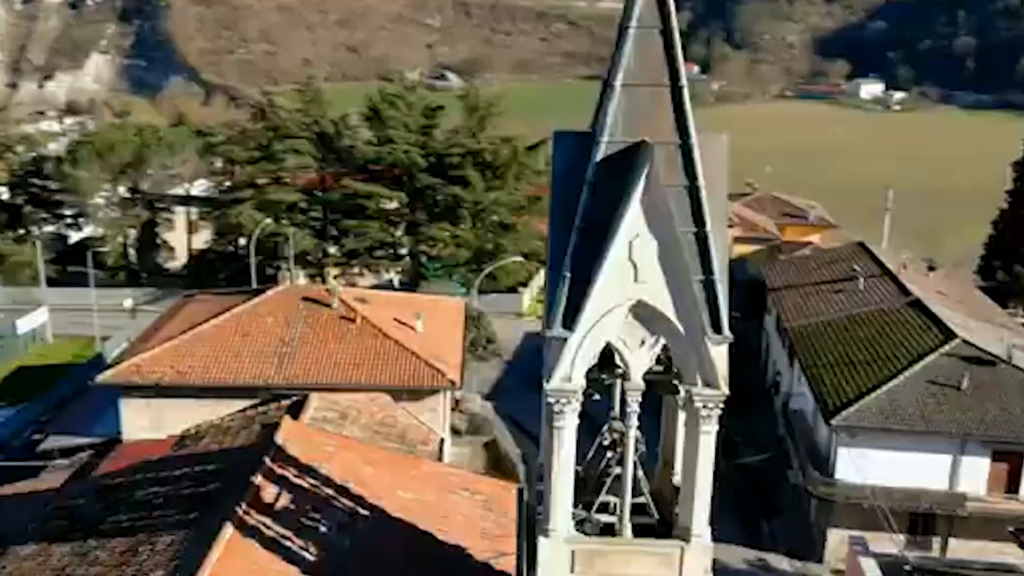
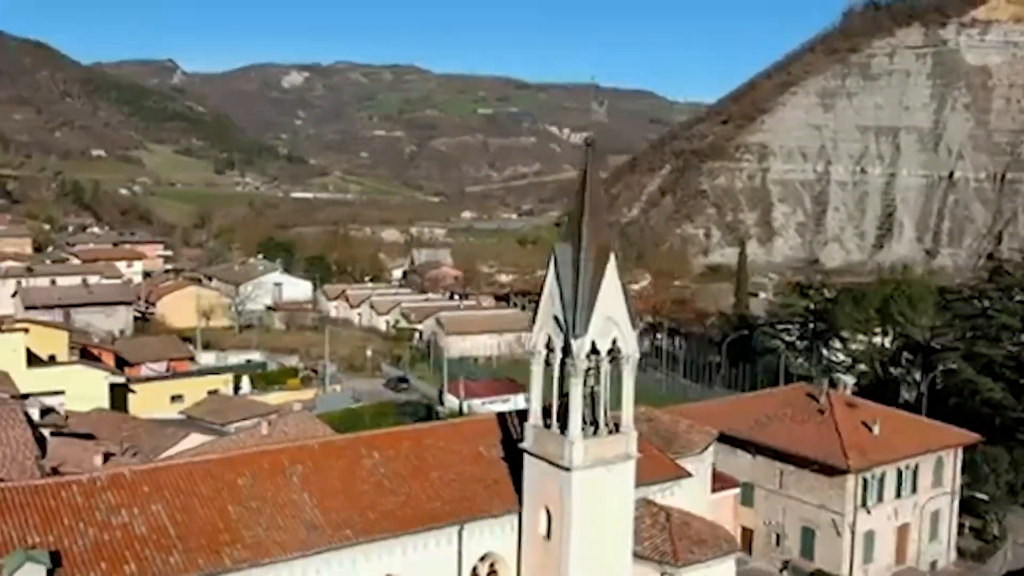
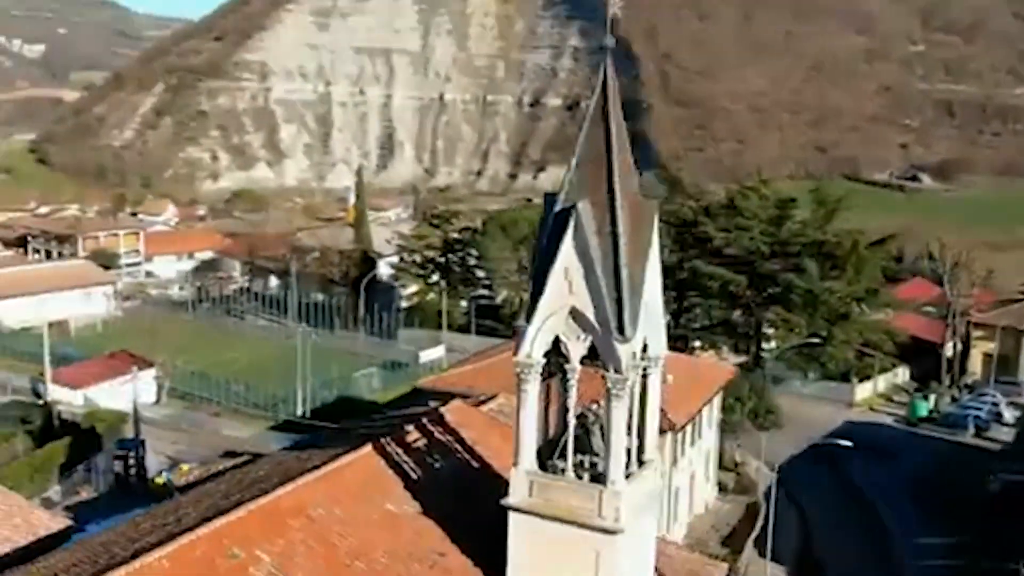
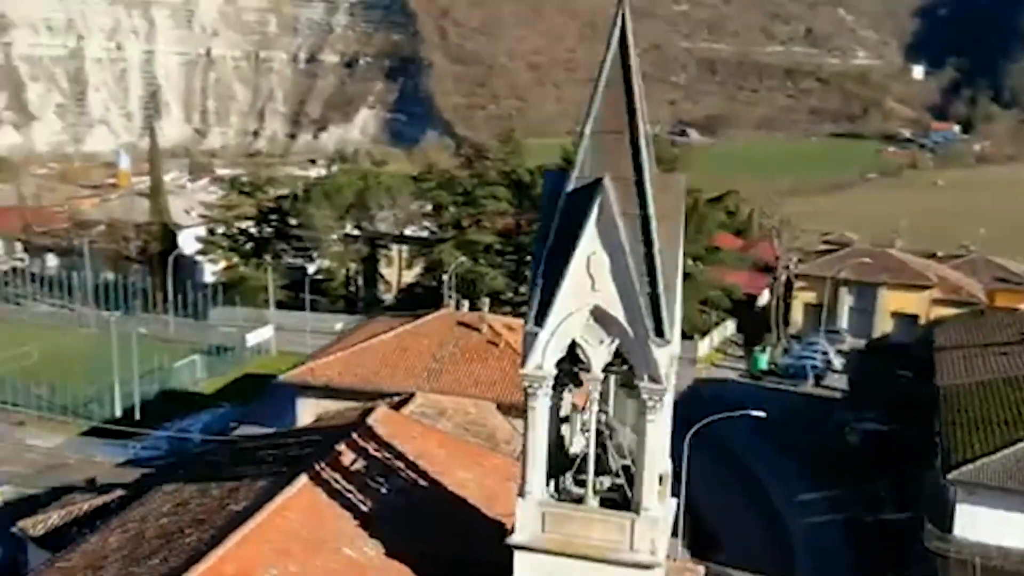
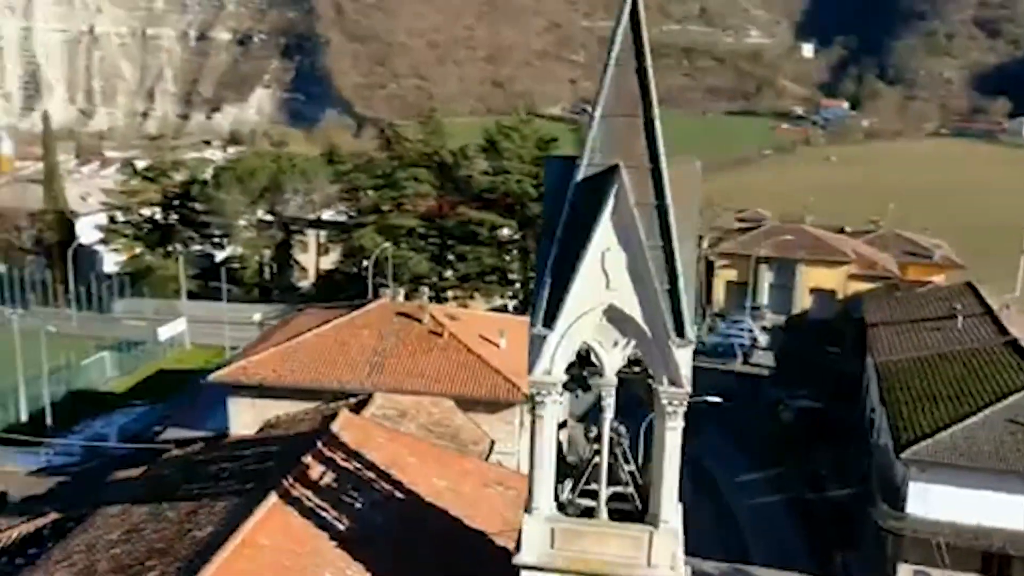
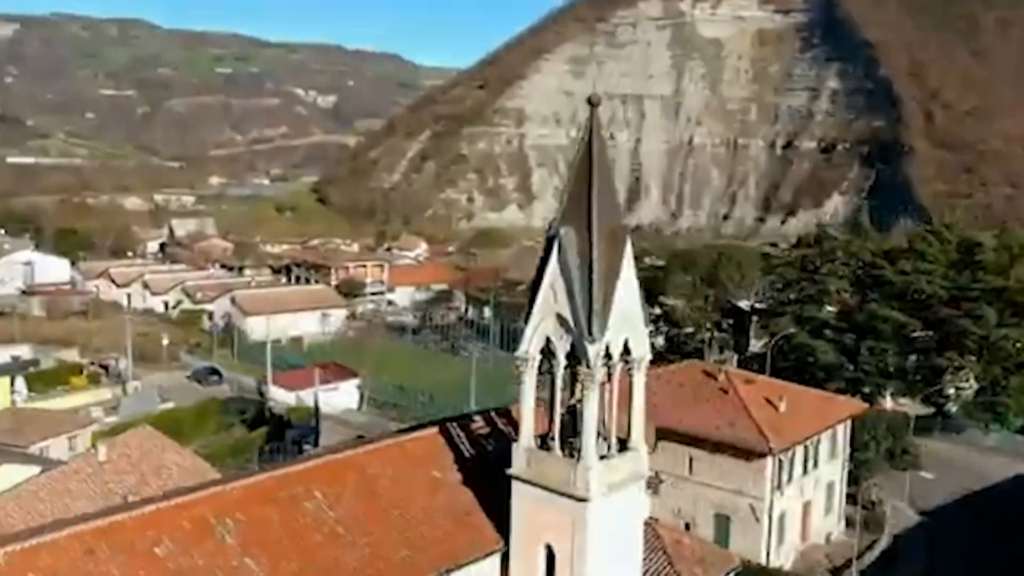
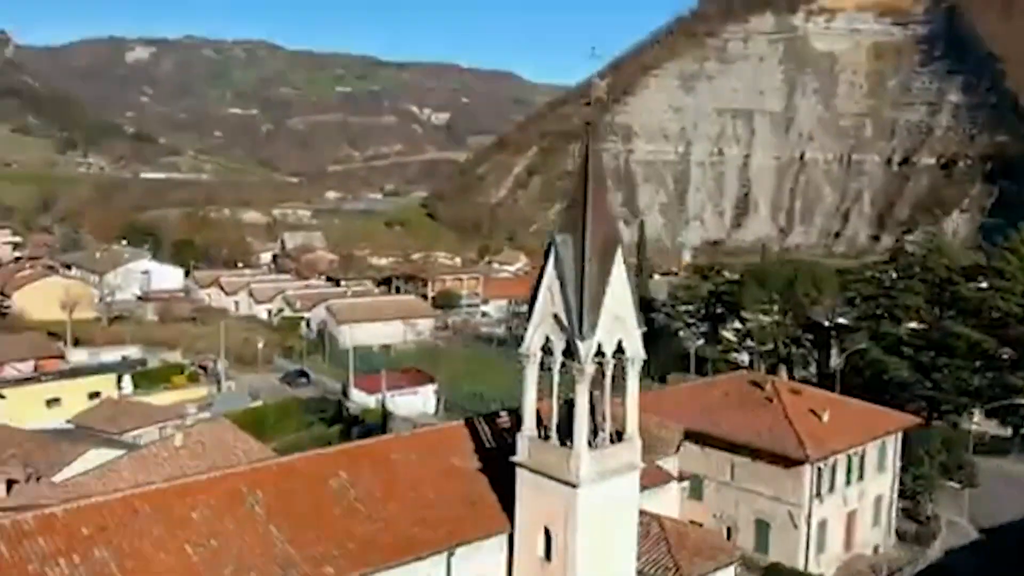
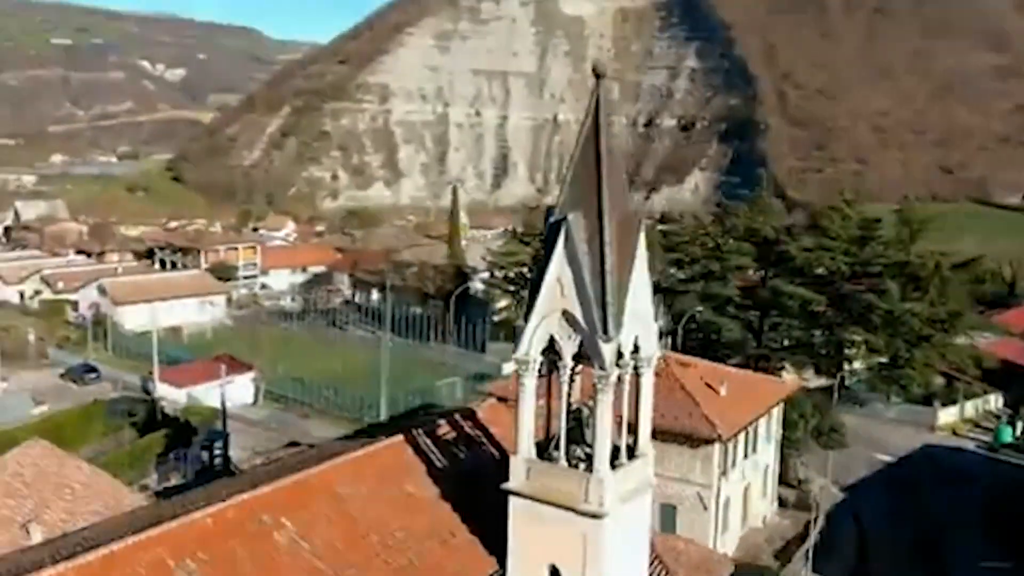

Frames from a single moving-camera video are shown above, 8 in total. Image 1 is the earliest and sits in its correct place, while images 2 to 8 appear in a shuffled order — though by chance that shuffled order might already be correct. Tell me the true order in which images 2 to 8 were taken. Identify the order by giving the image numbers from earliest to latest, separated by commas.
5, 4, 3, 8, 6, 7, 2
